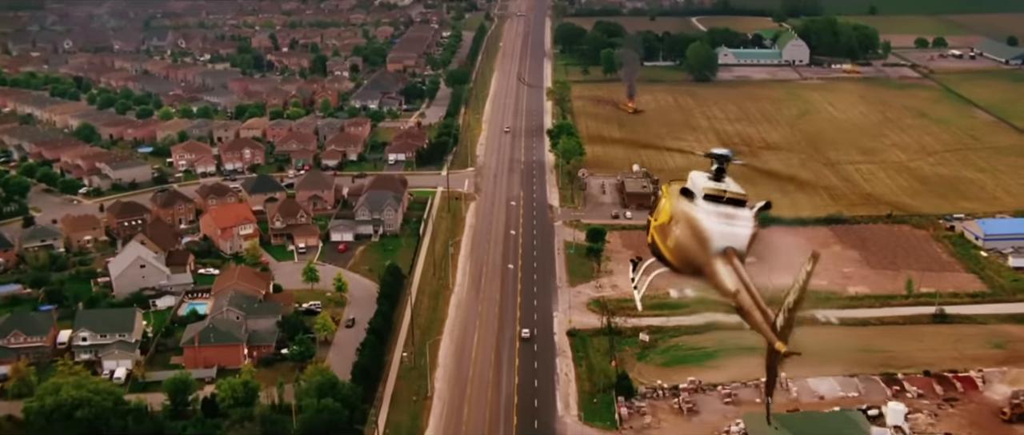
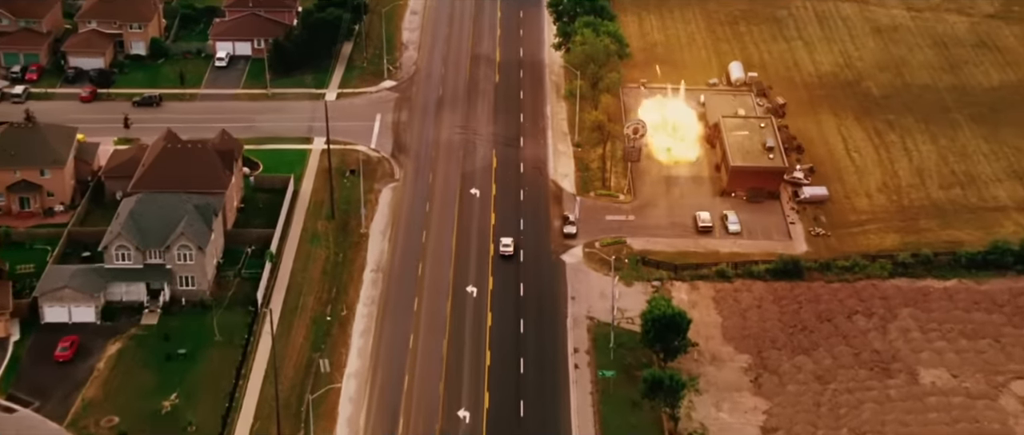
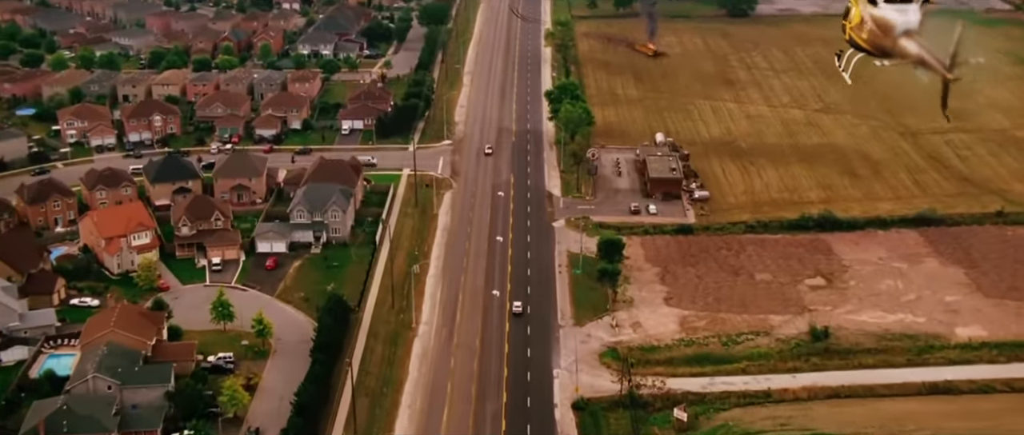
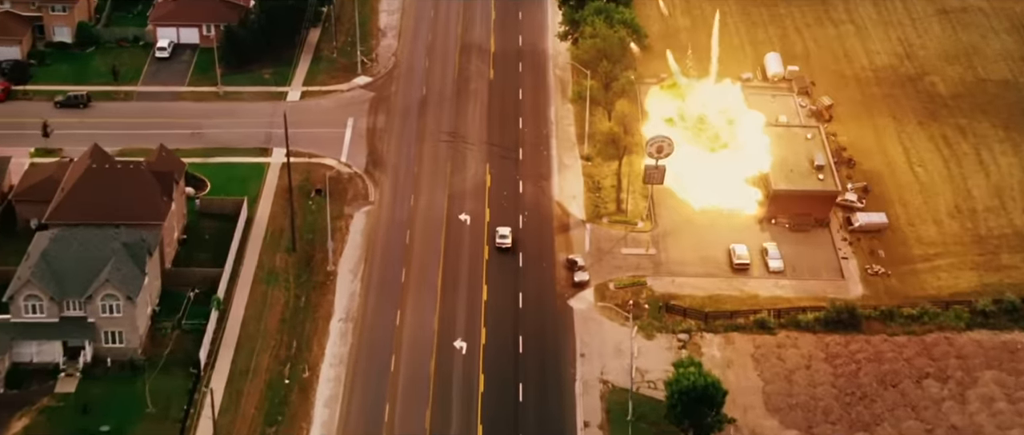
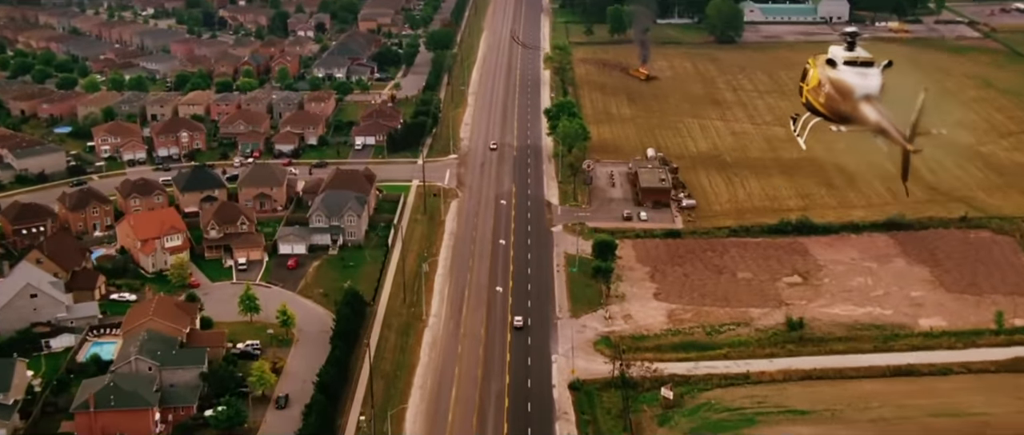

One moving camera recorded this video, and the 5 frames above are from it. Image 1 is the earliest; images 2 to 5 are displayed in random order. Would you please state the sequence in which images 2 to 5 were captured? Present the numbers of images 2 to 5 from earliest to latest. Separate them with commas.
5, 3, 2, 4
